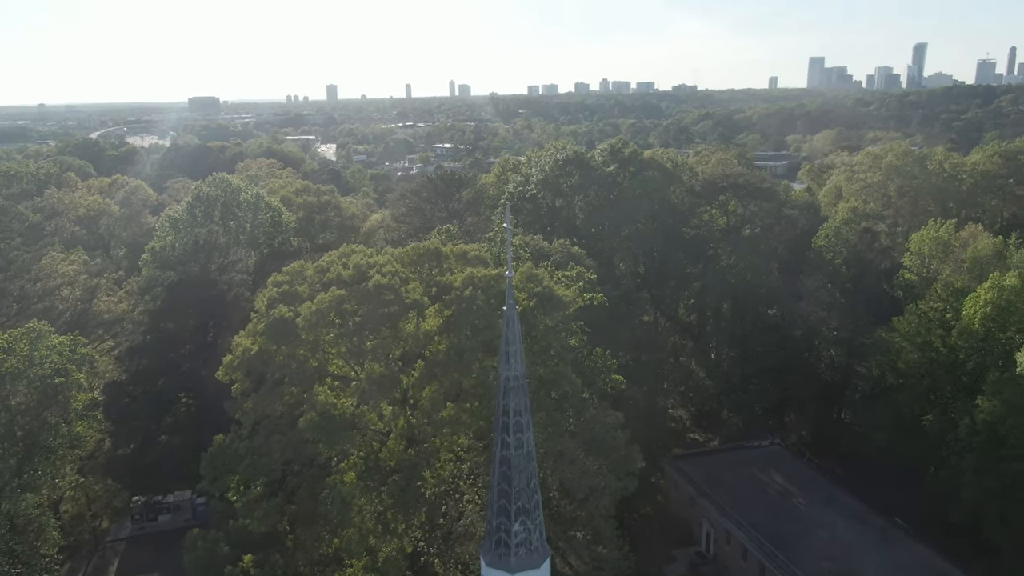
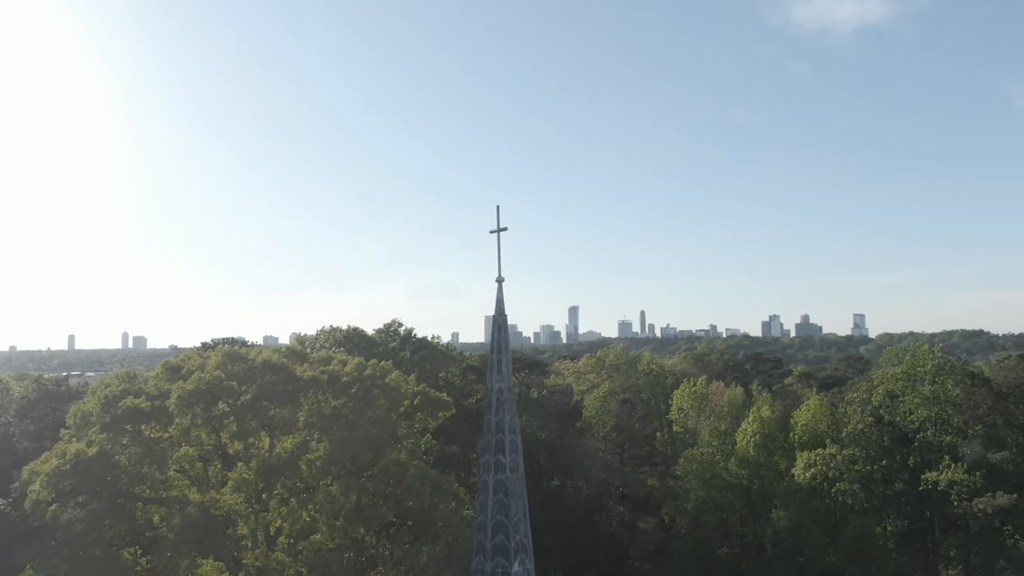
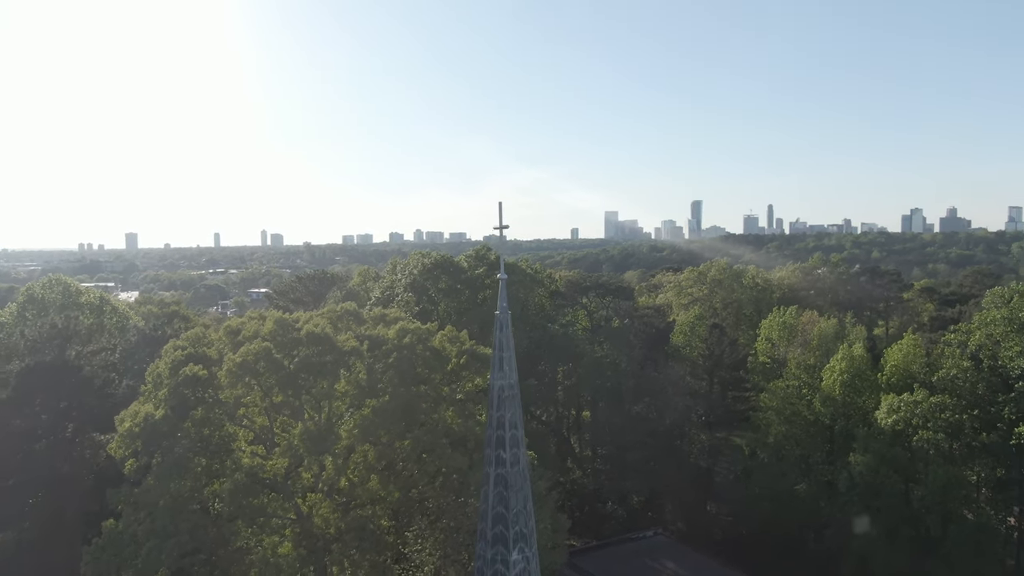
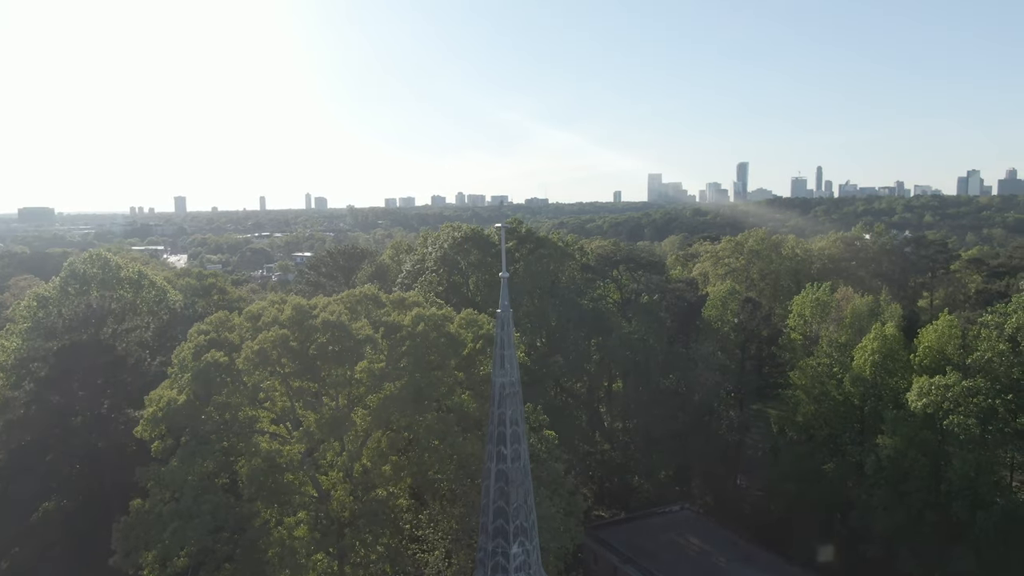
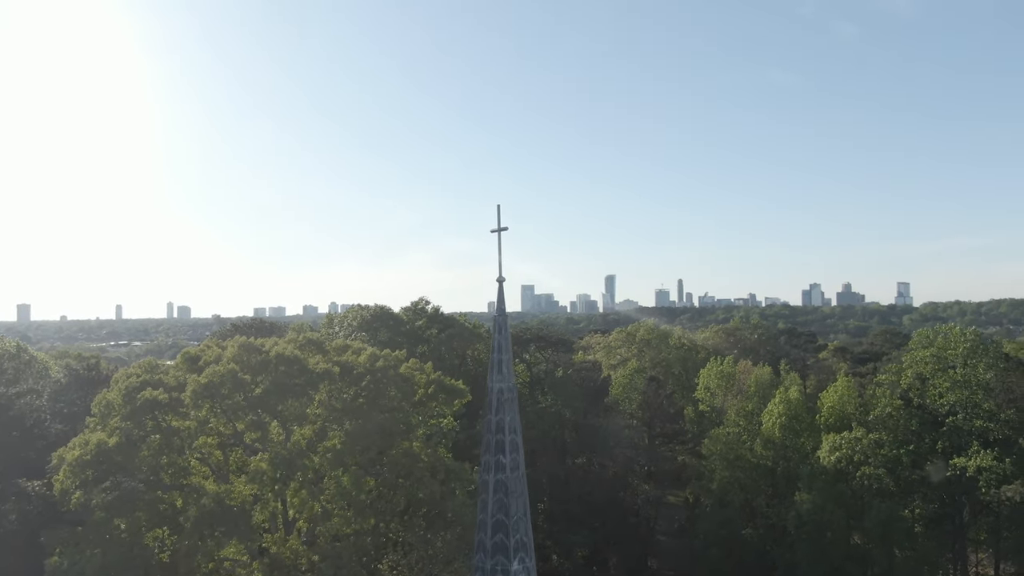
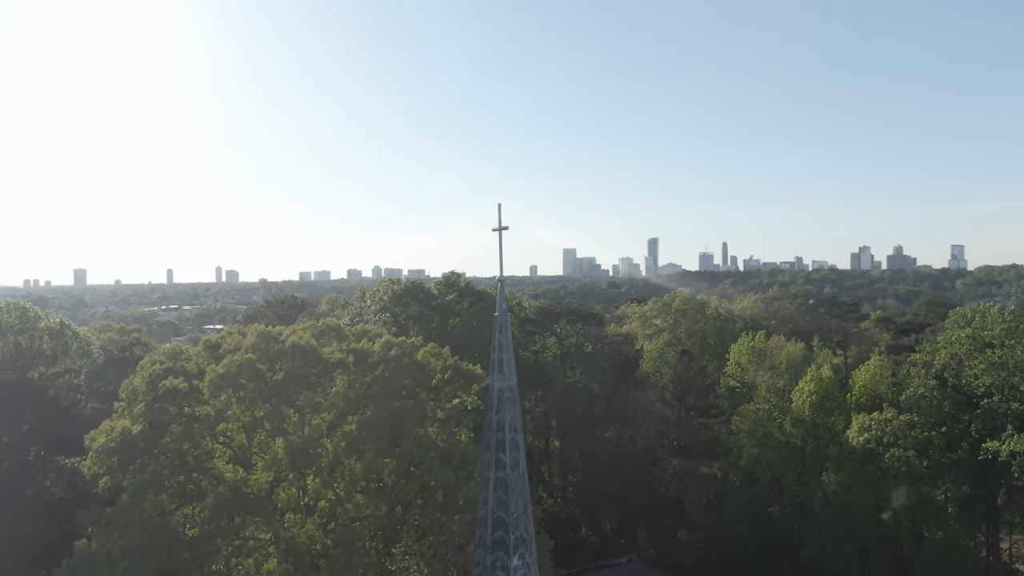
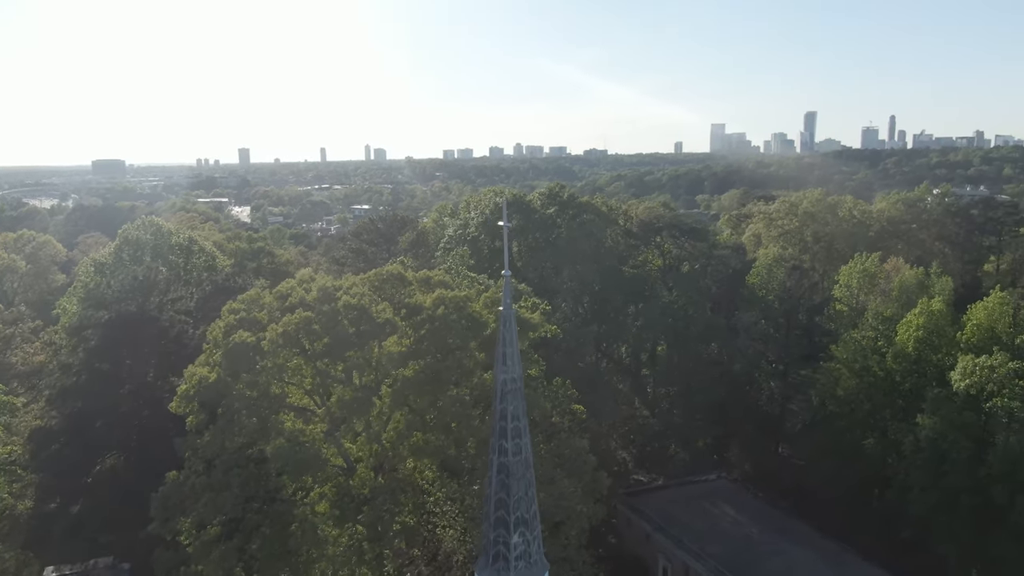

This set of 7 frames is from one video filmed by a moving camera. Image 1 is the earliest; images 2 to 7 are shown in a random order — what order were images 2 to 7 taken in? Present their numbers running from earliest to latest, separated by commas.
7, 4, 3, 6, 5, 2
